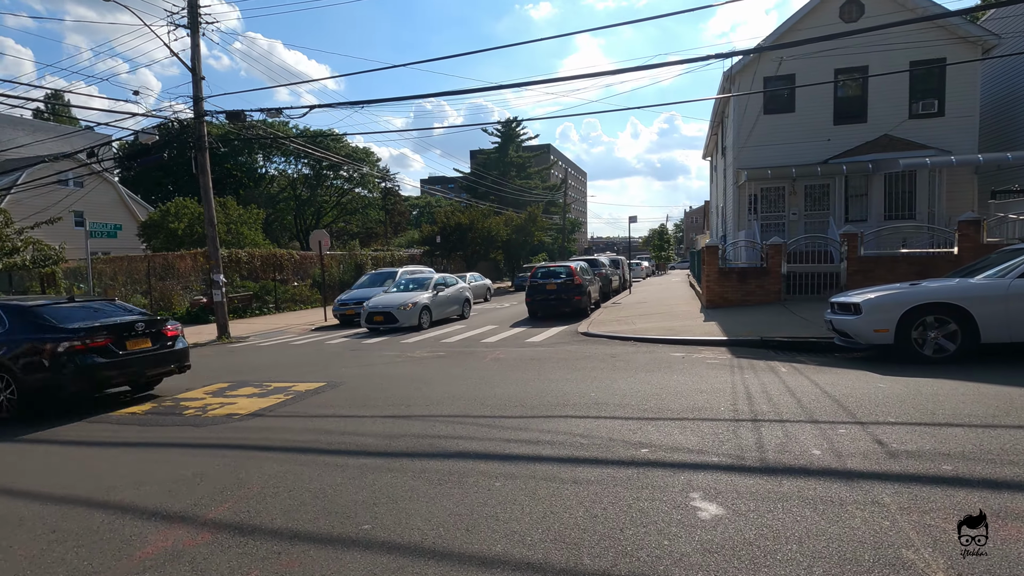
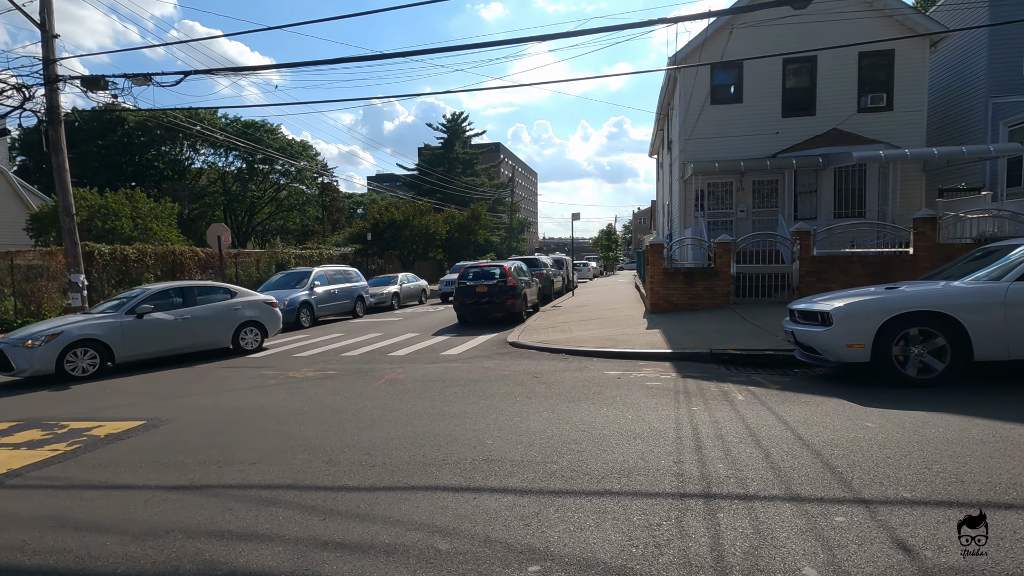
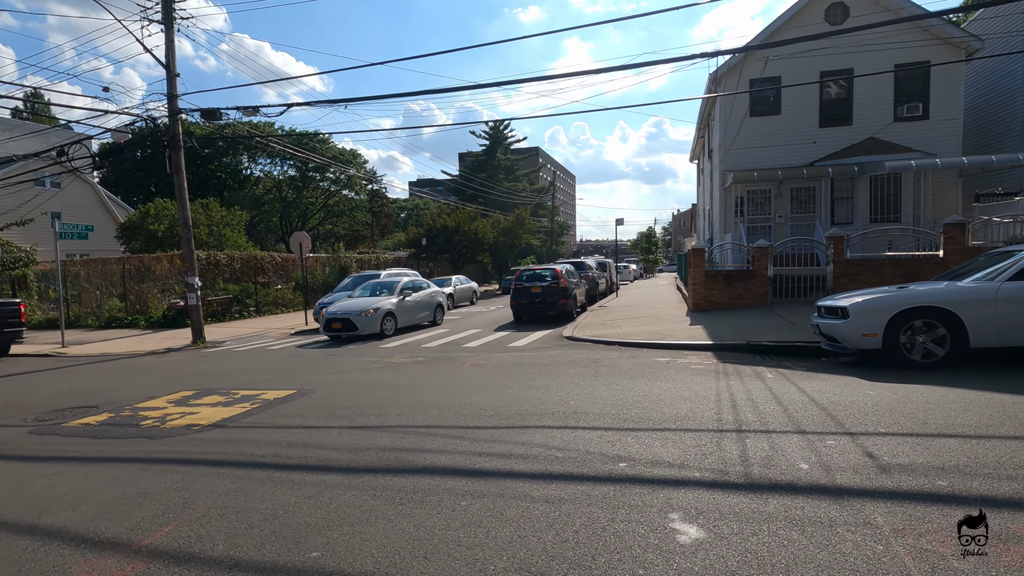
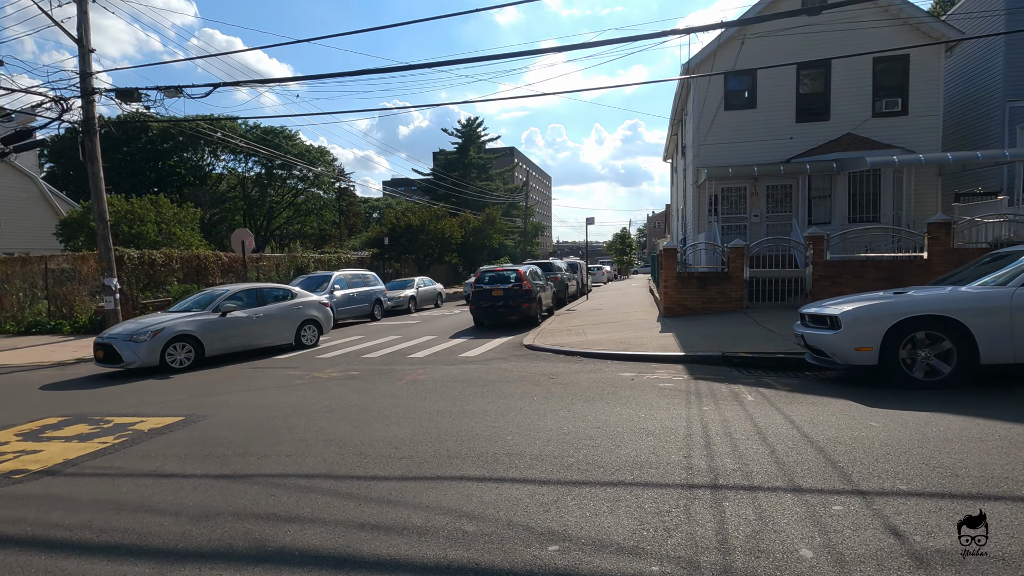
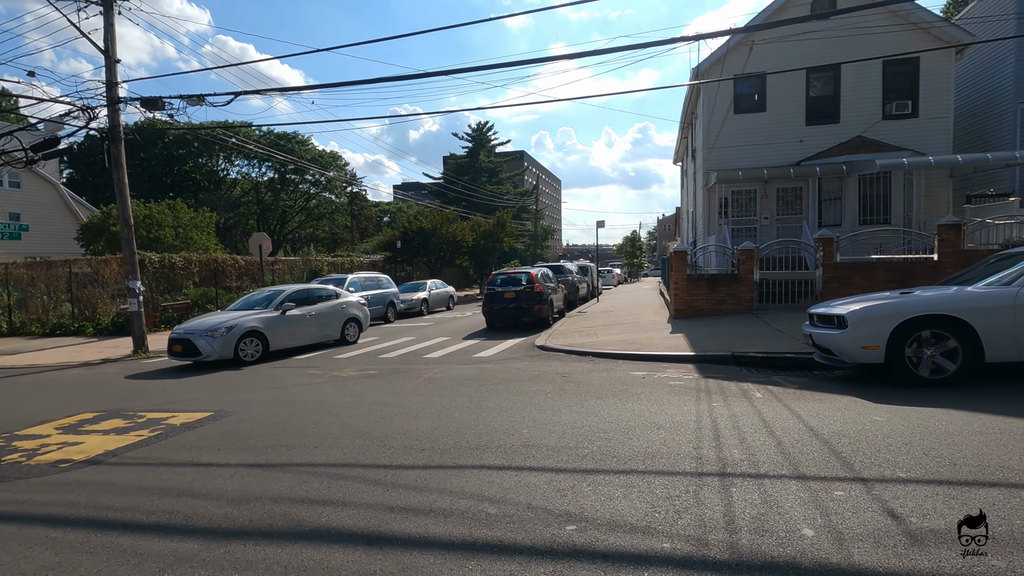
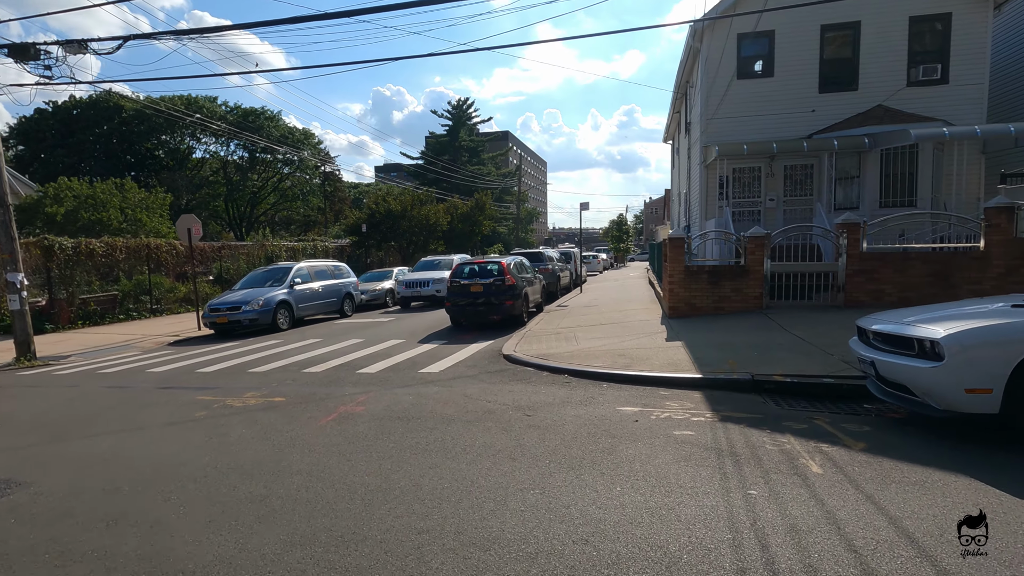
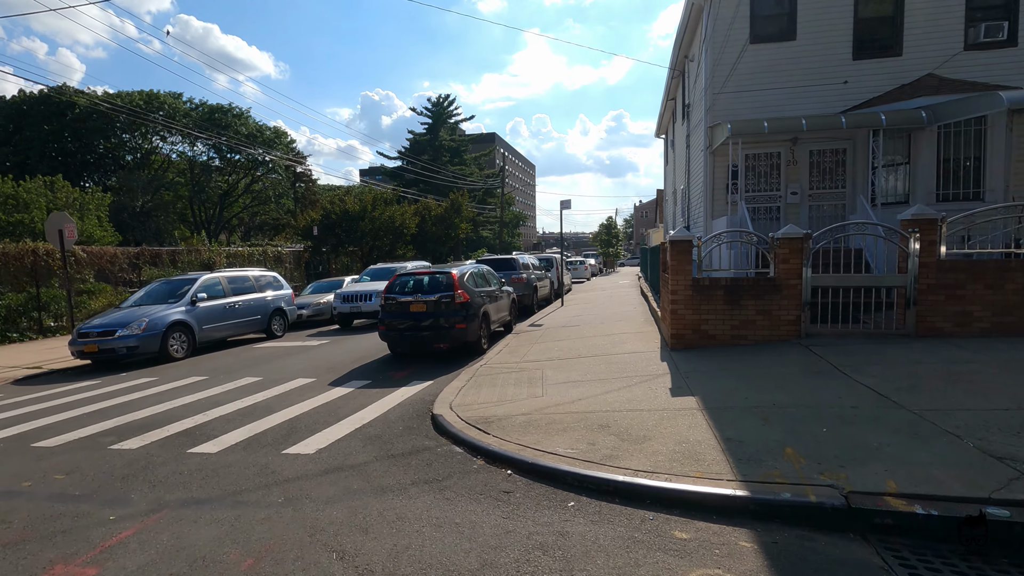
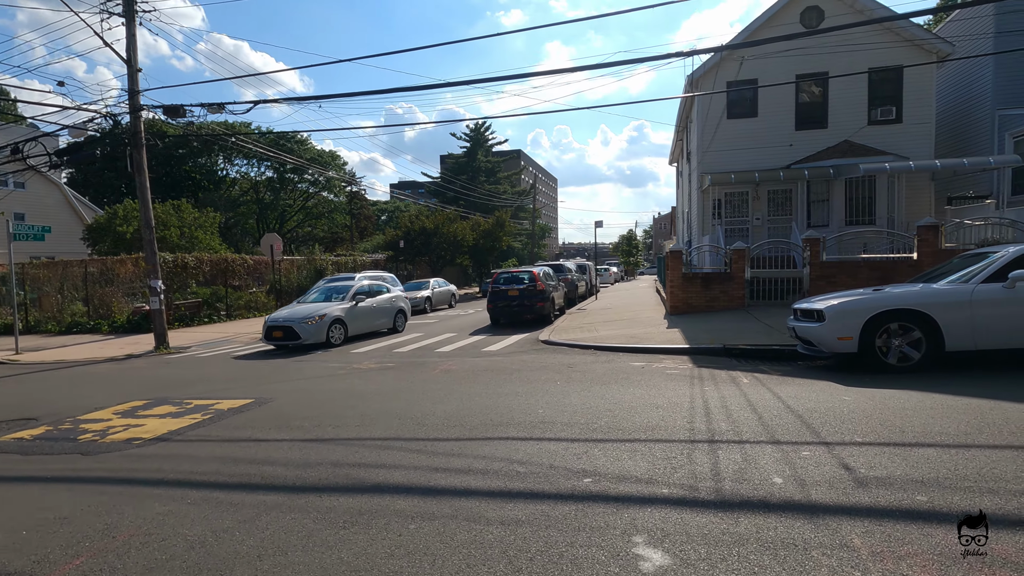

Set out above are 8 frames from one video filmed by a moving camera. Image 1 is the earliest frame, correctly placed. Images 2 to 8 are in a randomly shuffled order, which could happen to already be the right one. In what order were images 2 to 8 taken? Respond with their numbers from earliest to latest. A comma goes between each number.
3, 8, 5, 4, 2, 6, 7
